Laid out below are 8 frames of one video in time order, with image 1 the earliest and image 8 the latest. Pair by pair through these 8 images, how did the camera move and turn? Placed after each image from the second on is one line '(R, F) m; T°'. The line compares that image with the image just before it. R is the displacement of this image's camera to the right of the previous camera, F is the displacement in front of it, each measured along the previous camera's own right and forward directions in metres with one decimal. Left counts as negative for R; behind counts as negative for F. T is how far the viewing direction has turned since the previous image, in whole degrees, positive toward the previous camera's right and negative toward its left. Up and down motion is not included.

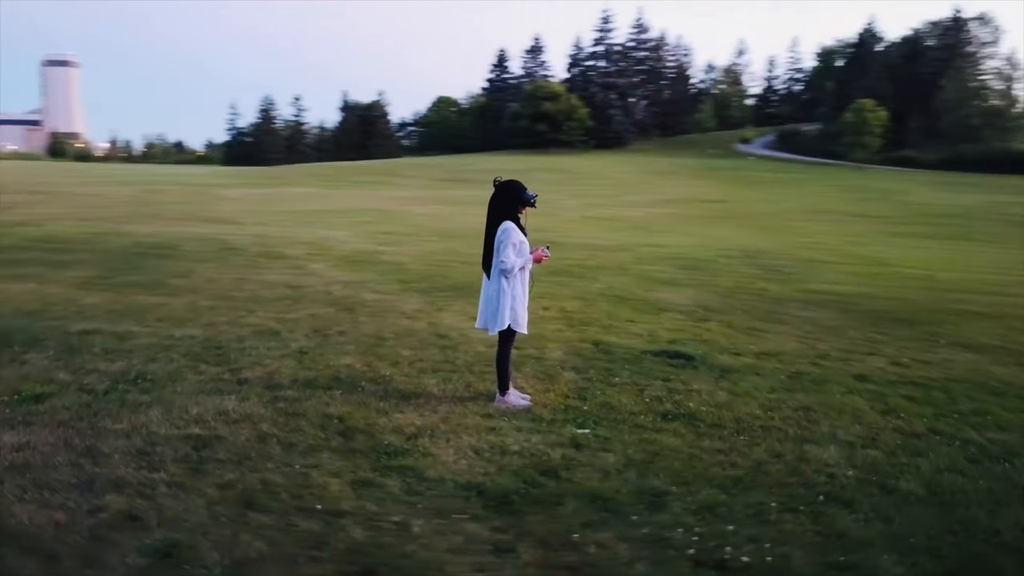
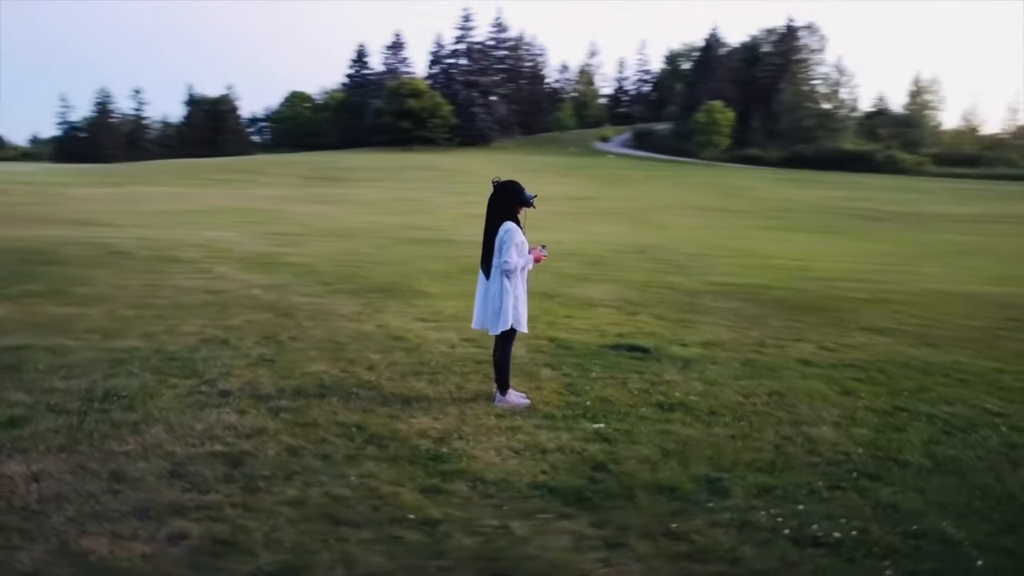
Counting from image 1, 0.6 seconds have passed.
(-1.1, +0.1) m; +10°
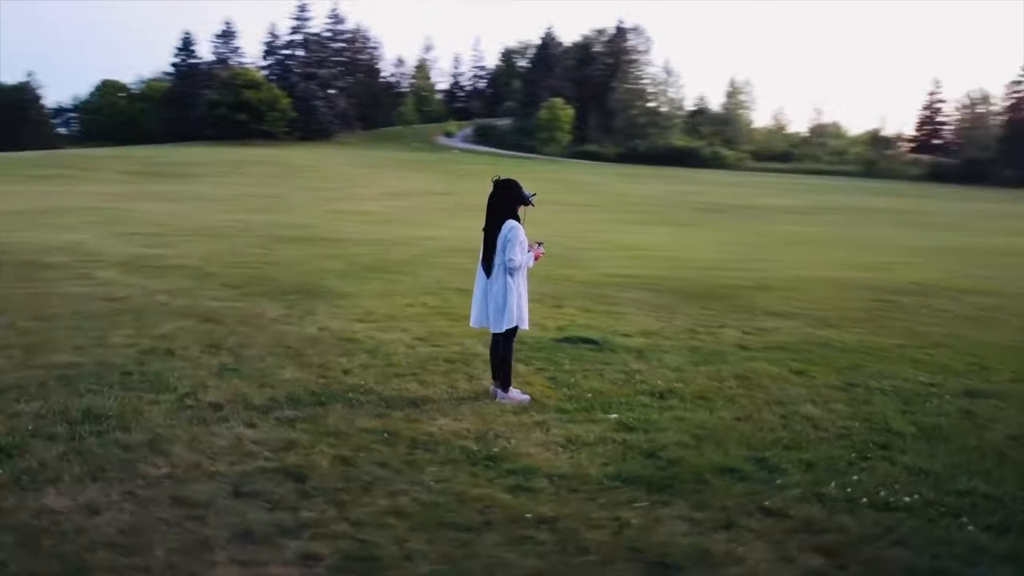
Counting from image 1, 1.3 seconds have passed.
(-1.3, +0.1) m; +12°
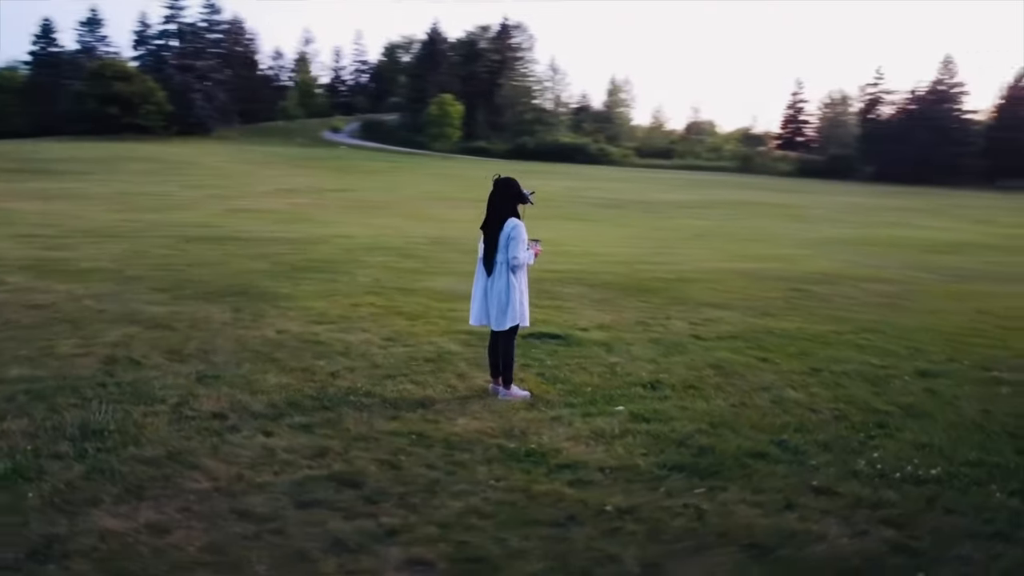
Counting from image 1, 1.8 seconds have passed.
(-1.0, 0.0) m; +8°
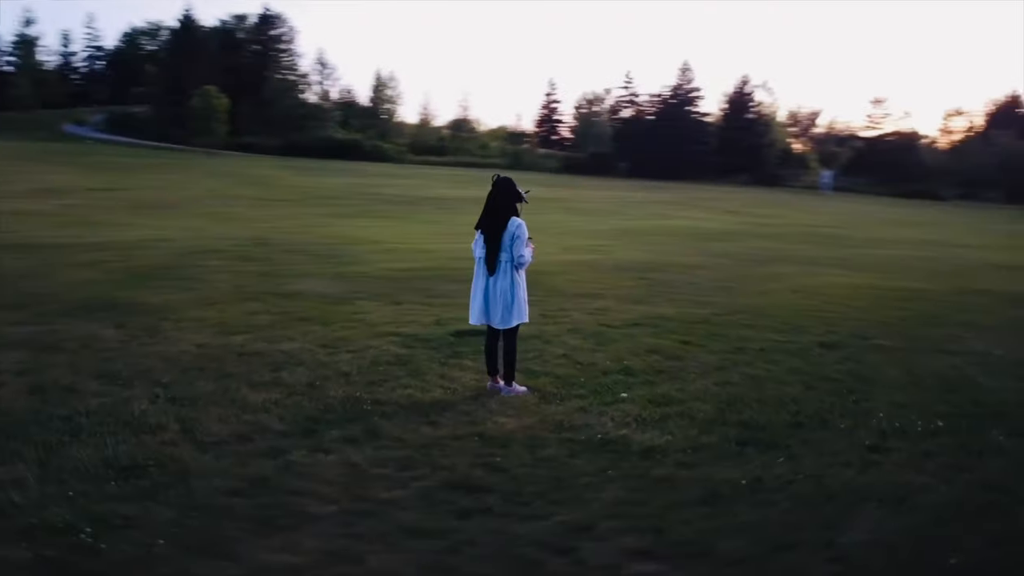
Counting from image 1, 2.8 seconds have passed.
(-1.9, +0.2) m; +17°
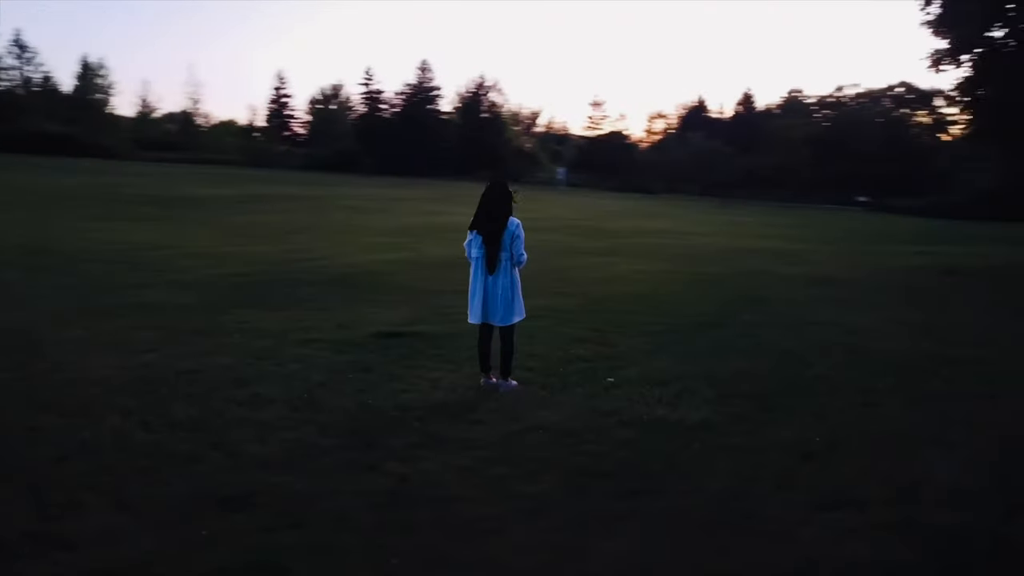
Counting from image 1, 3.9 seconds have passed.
(-2.2, +0.1) m; +19°
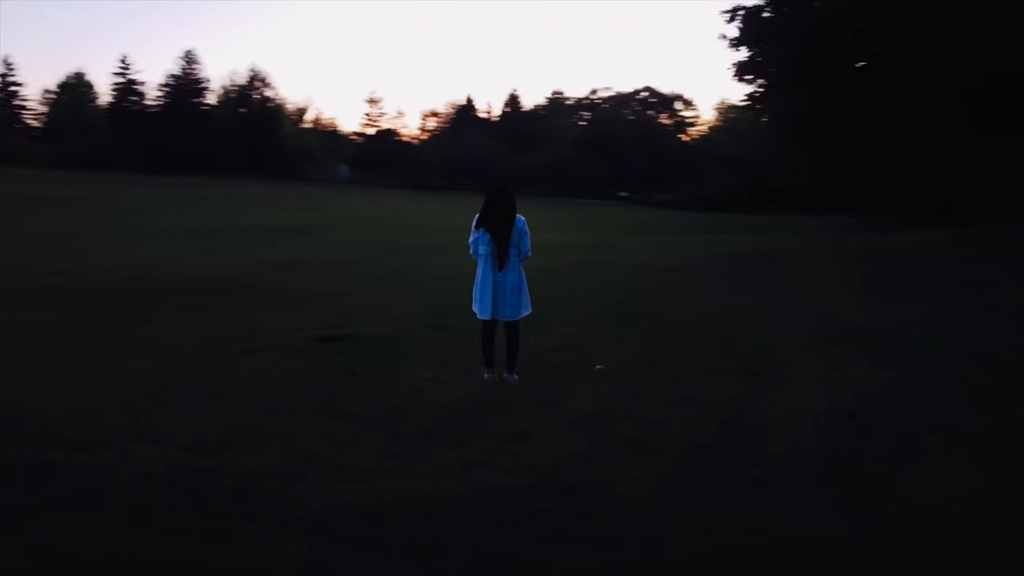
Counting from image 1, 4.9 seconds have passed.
(-2.0, +0.1) m; +16°
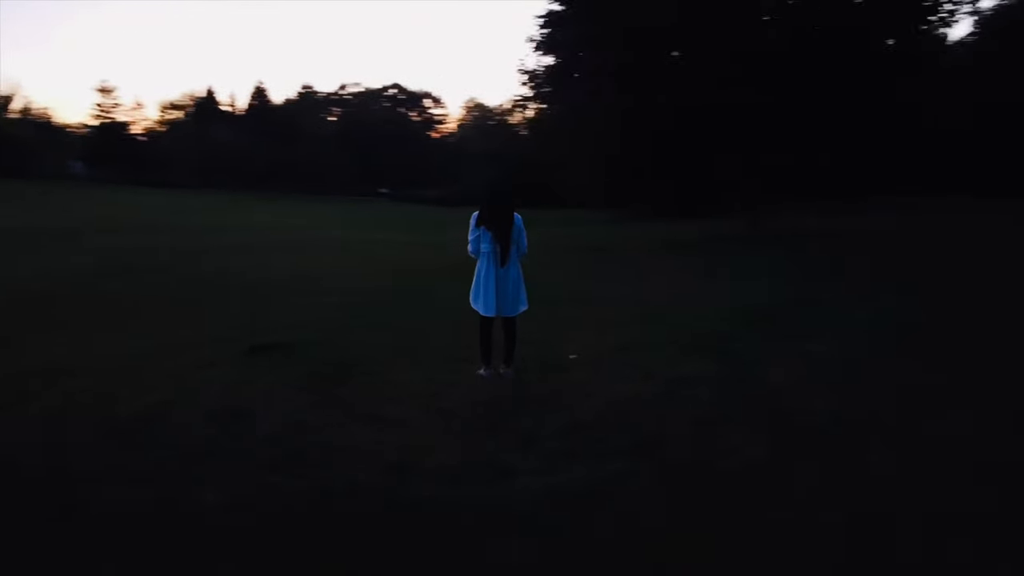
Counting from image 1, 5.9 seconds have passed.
(-2.1, +0.1) m; +17°
